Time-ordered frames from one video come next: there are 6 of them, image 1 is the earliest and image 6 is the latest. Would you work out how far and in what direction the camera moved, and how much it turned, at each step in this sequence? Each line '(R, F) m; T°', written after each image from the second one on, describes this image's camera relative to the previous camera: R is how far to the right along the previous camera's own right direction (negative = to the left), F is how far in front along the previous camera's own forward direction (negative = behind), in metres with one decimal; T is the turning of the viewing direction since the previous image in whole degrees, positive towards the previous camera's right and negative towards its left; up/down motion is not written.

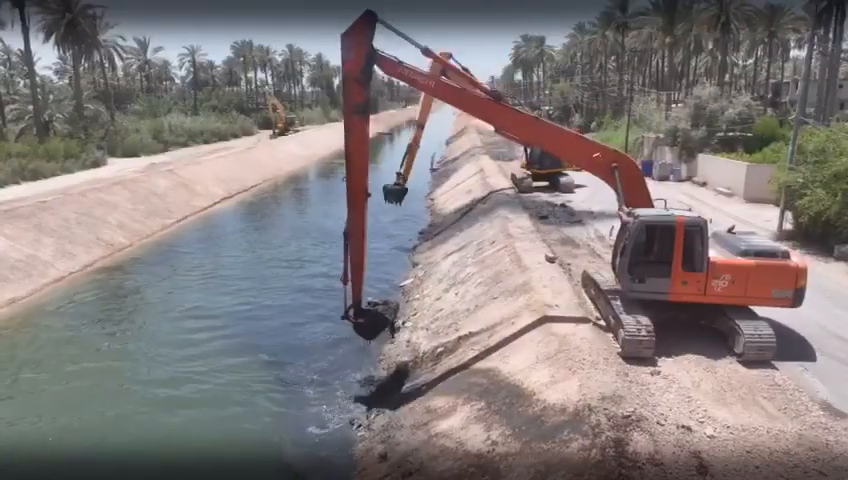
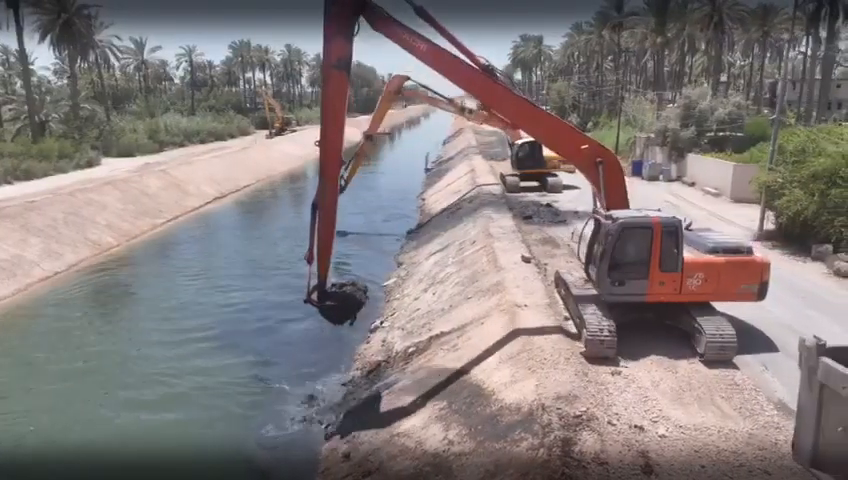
(+0.5, 0.0) m; 0°
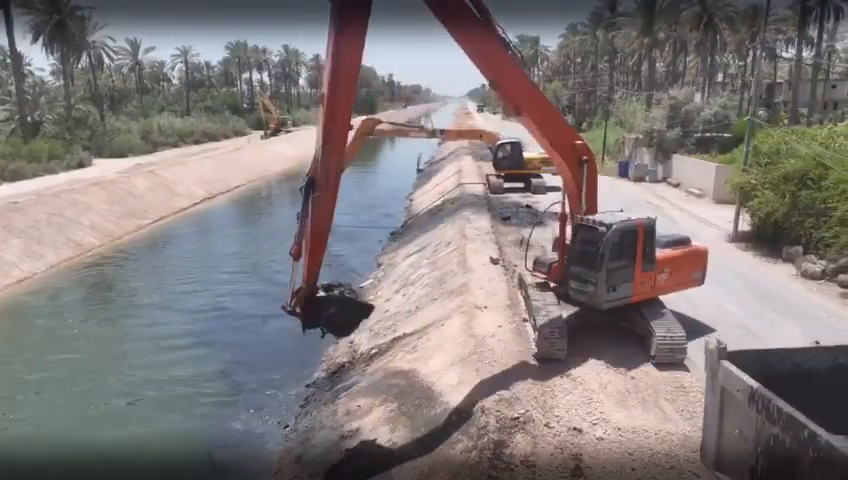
(+0.6, 0.0) m; 0°
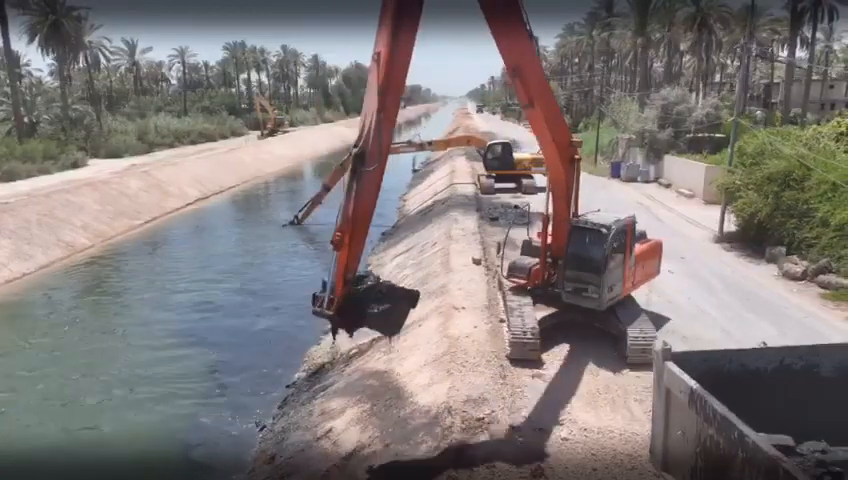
(+0.4, 0.0) m; 0°
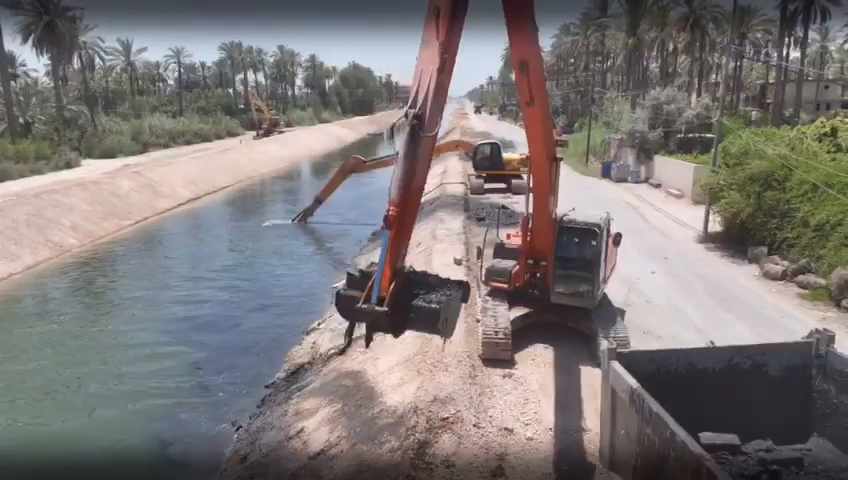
(+0.3, 0.0) m; 0°
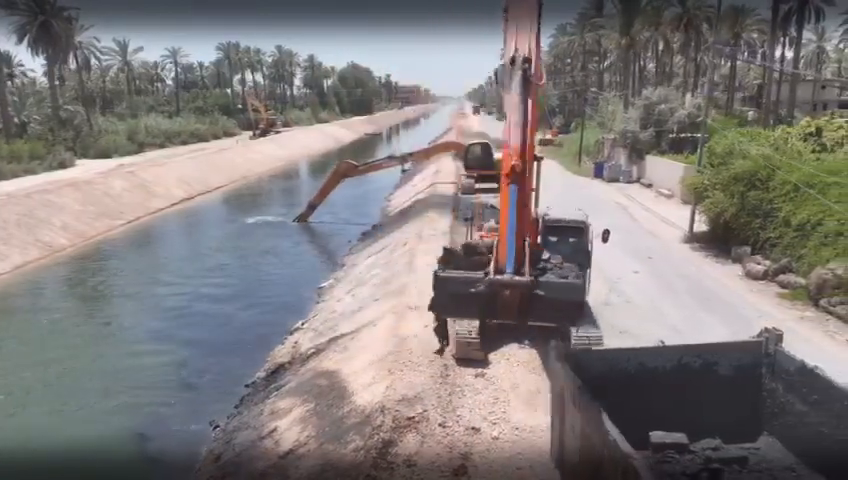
(+0.3, 0.0) m; 0°
